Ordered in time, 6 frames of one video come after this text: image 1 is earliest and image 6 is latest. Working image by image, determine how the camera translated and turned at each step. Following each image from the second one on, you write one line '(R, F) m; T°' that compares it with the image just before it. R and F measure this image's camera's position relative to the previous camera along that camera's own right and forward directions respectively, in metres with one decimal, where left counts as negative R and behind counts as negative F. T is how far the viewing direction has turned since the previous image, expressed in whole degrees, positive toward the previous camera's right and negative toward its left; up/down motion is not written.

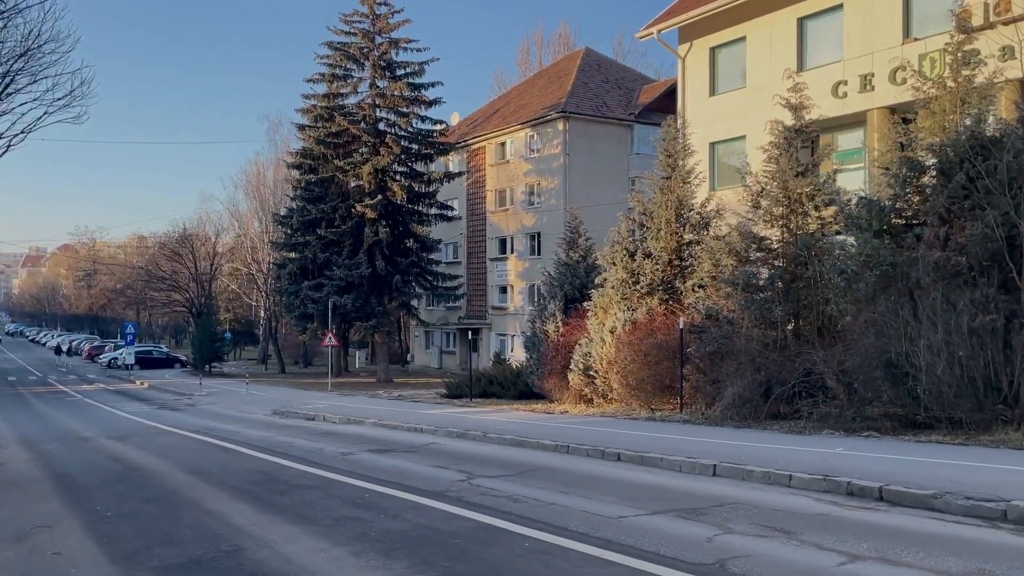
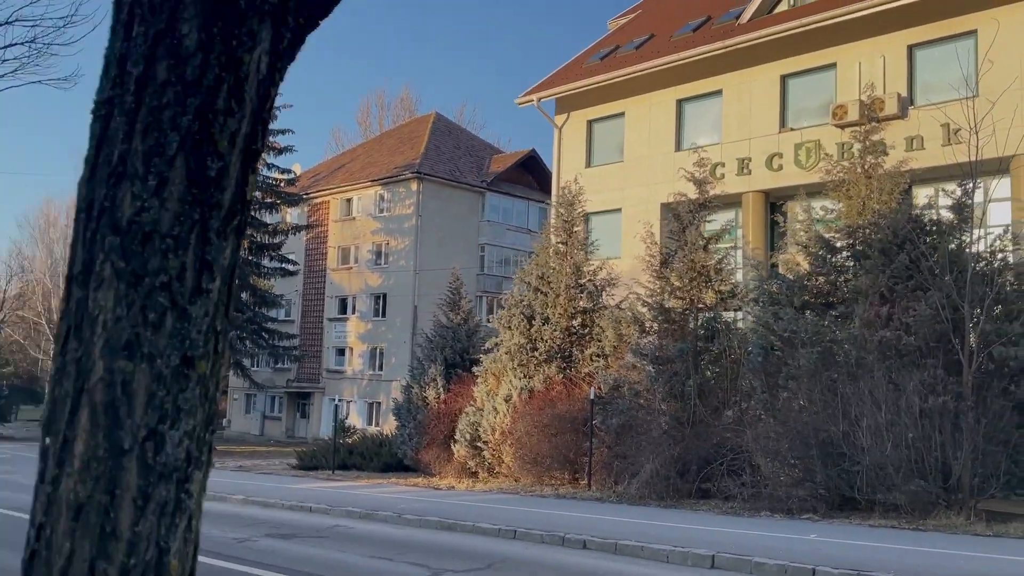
(-1.8, +1.5) m; +13°
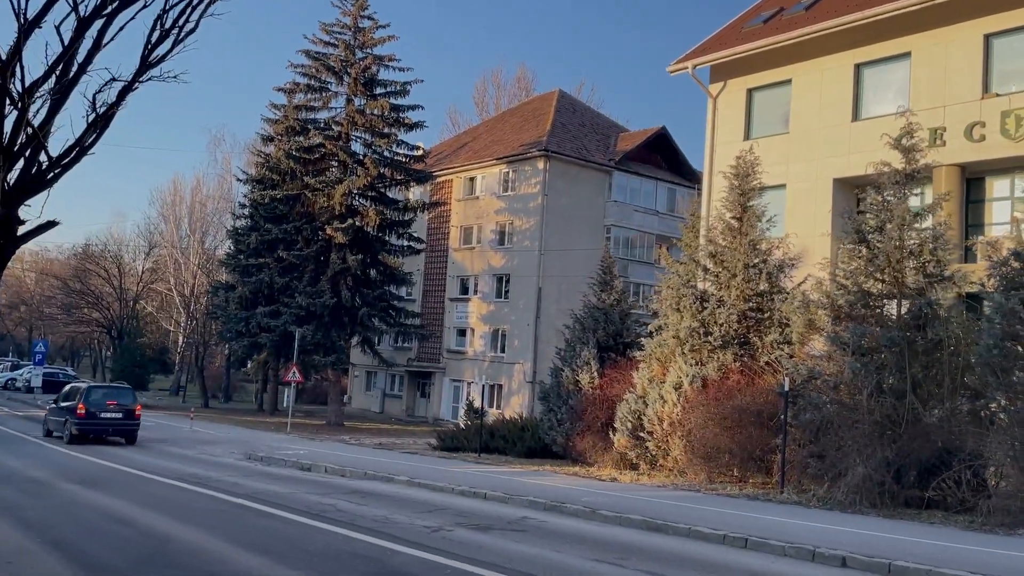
(-1.6, +1.3) m; -7°
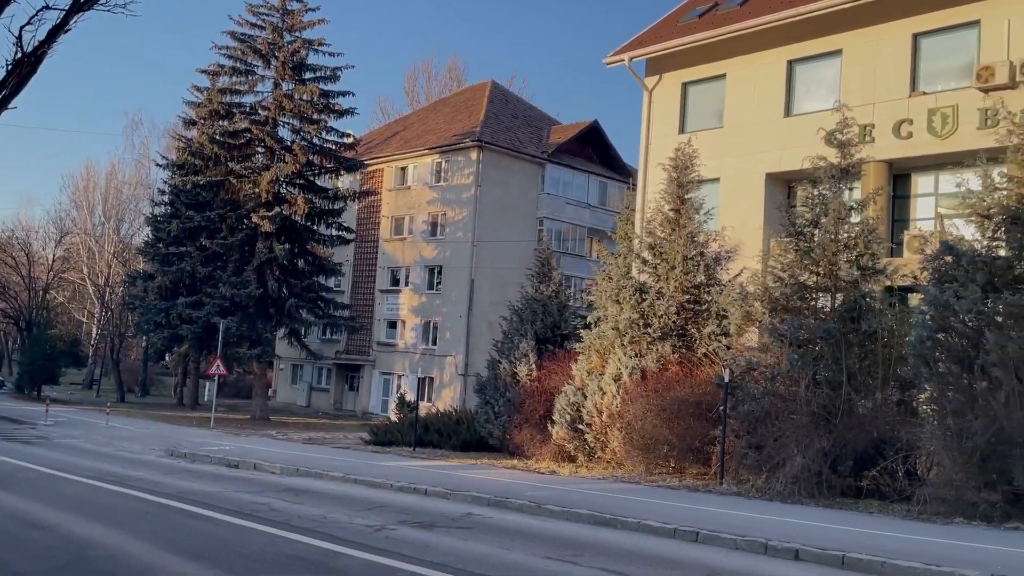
(-0.2, +0.4) m; +5°
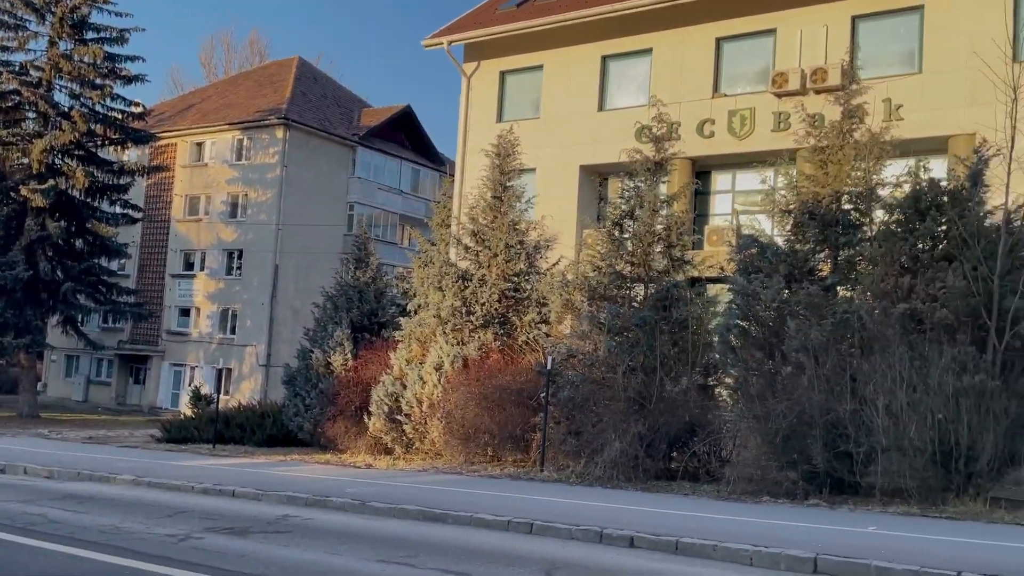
(-0.3, +0.6) m; +13°
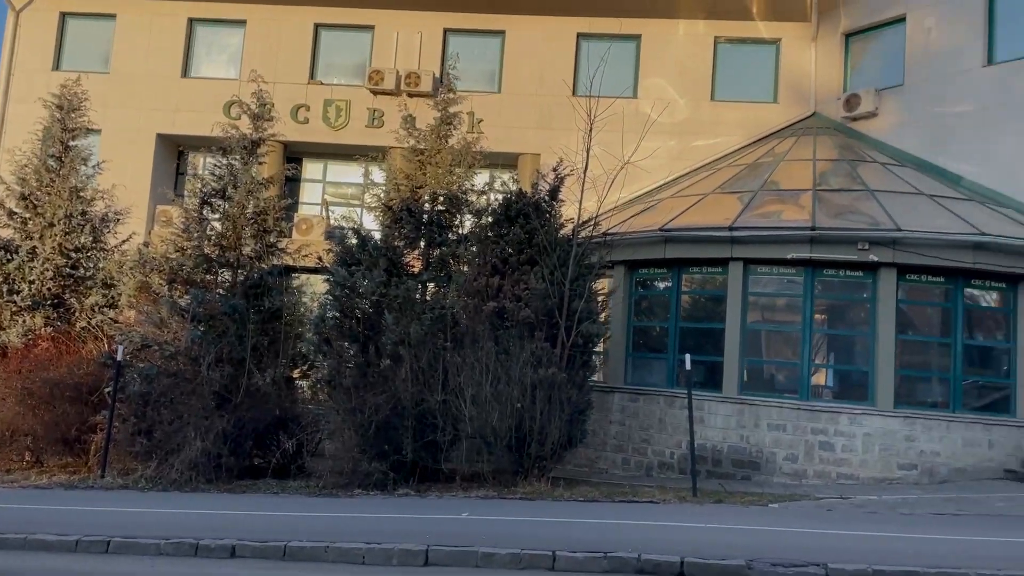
(-0.4, +0.6) m; +29°
